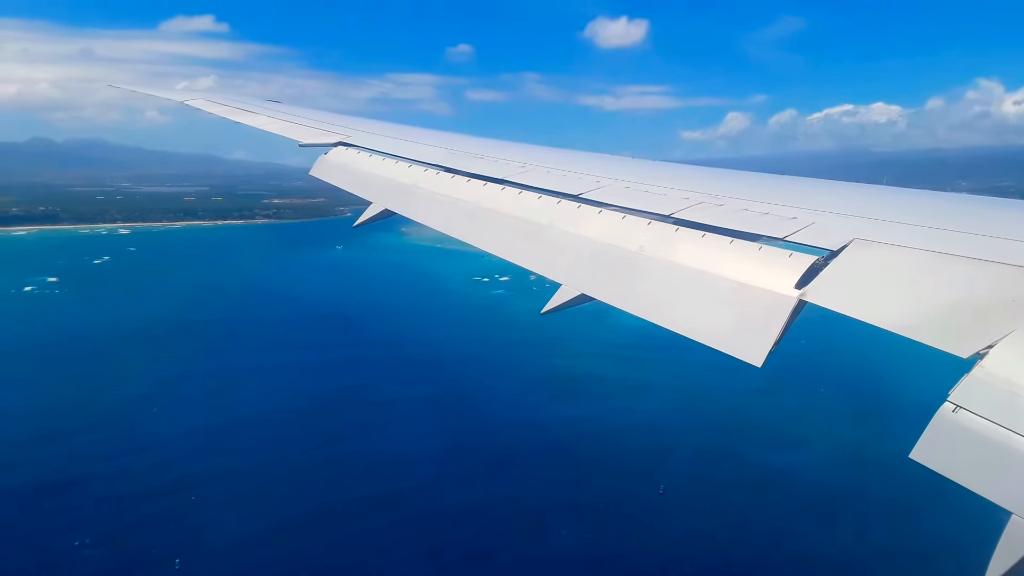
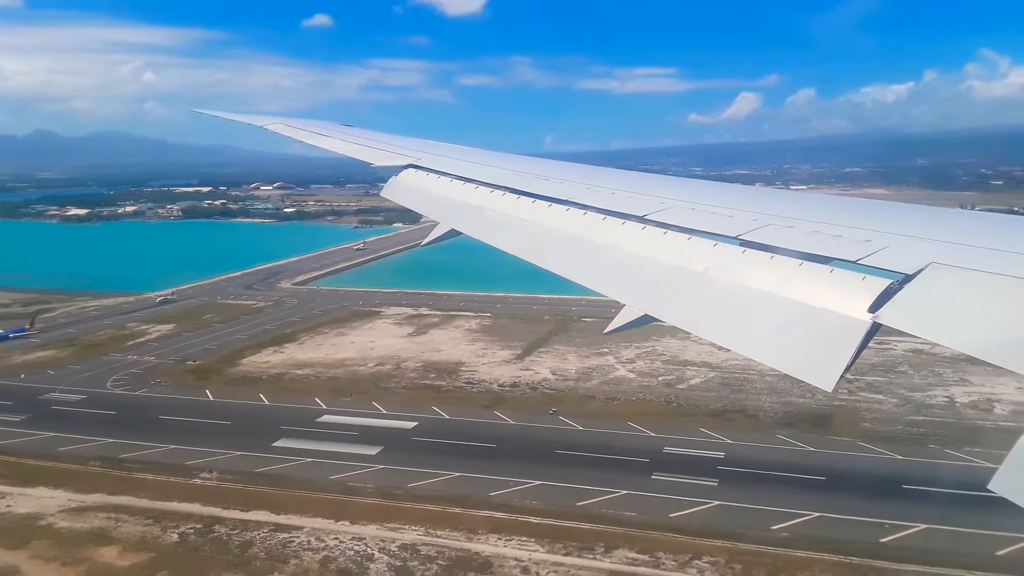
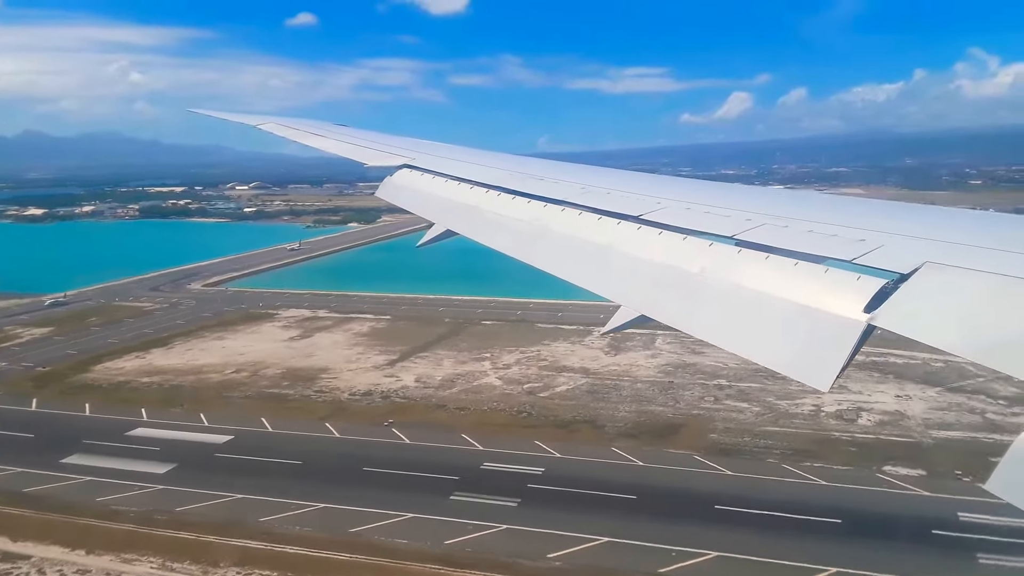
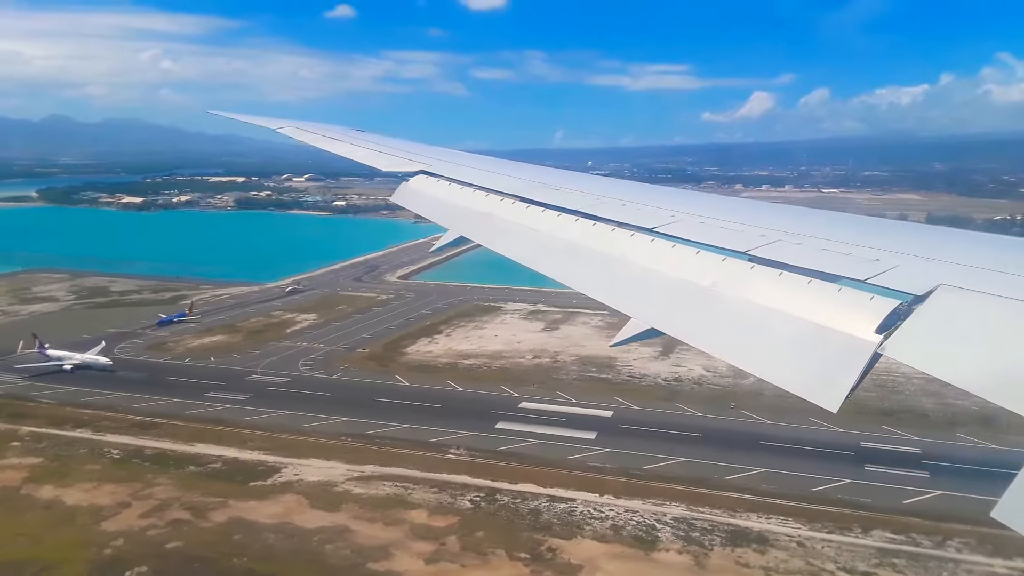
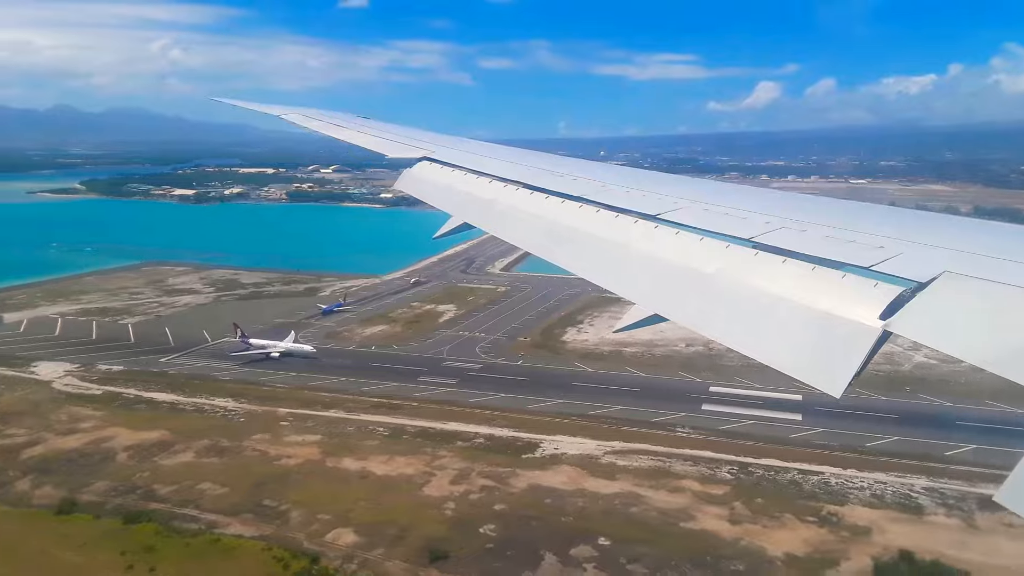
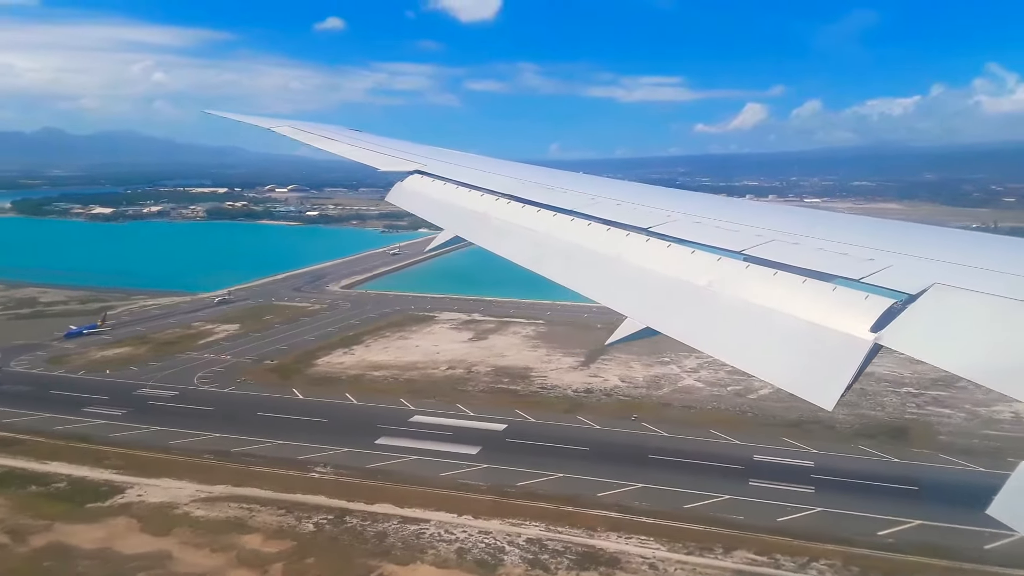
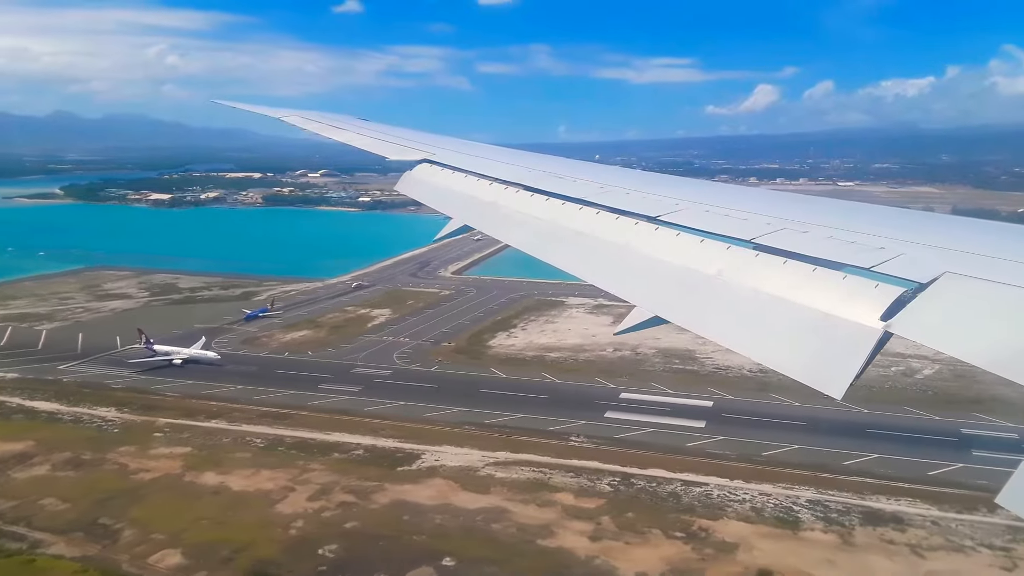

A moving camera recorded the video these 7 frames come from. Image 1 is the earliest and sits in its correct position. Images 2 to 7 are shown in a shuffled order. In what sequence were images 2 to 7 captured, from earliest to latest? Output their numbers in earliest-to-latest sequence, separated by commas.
5, 7, 4, 6, 2, 3
